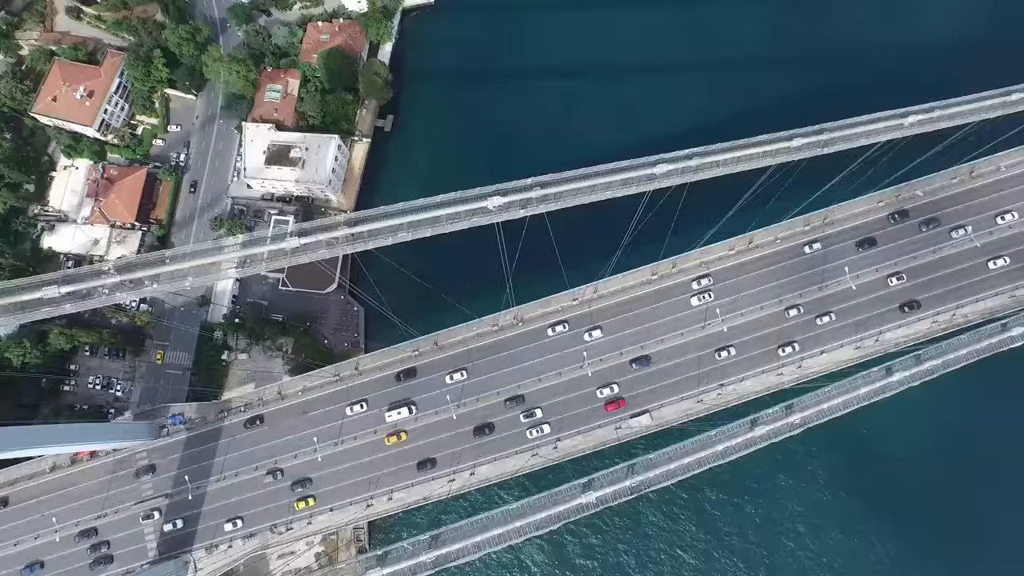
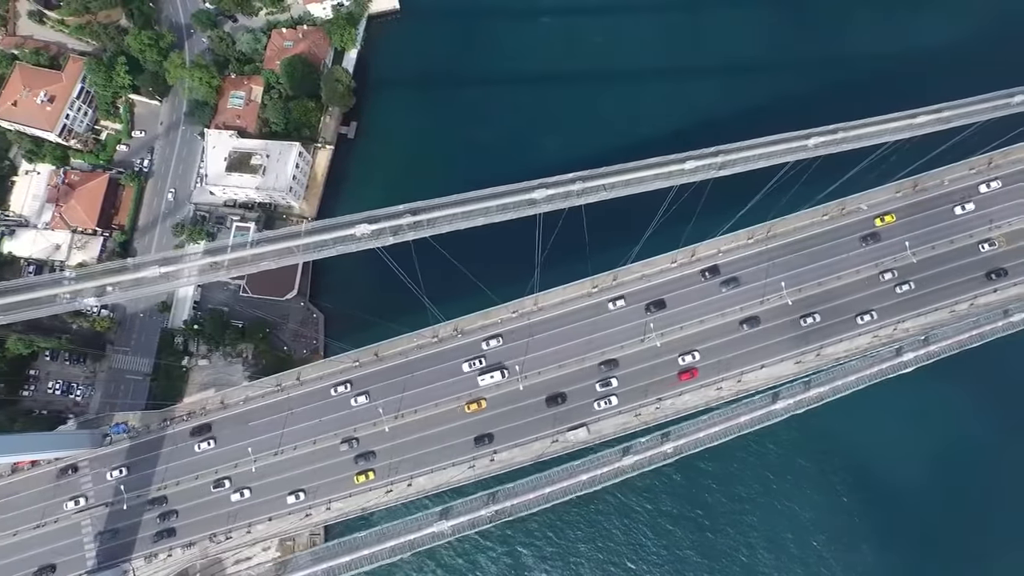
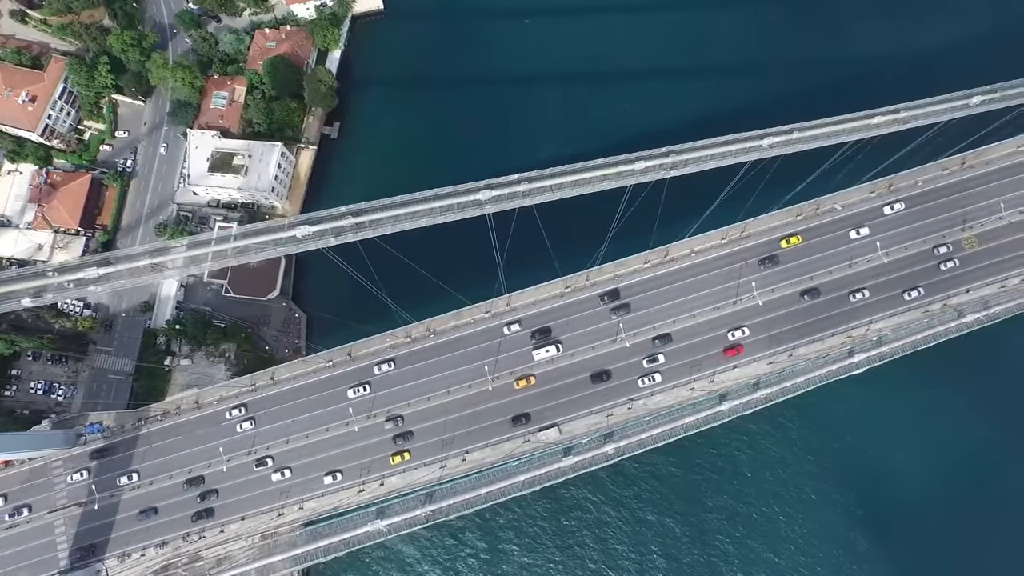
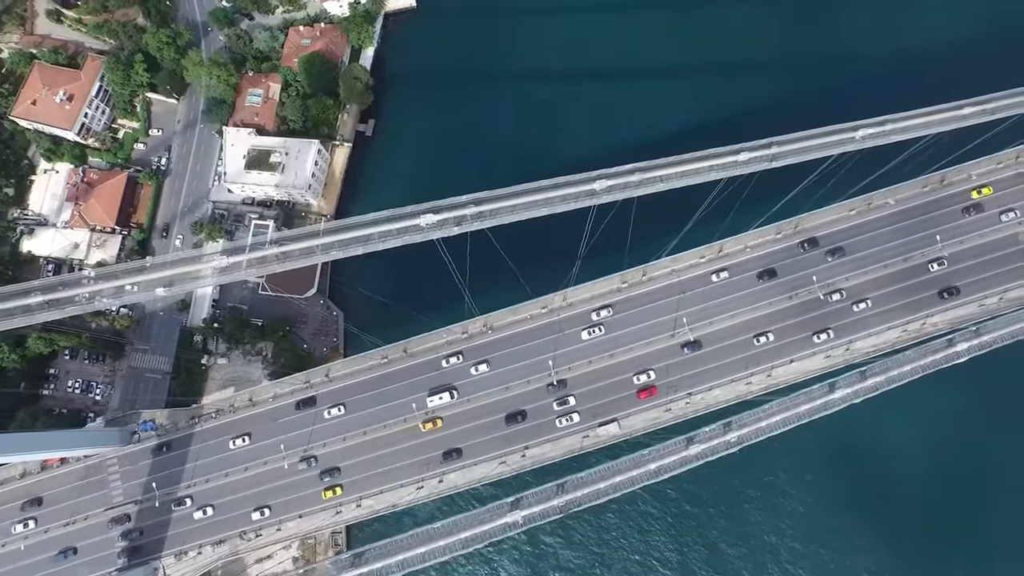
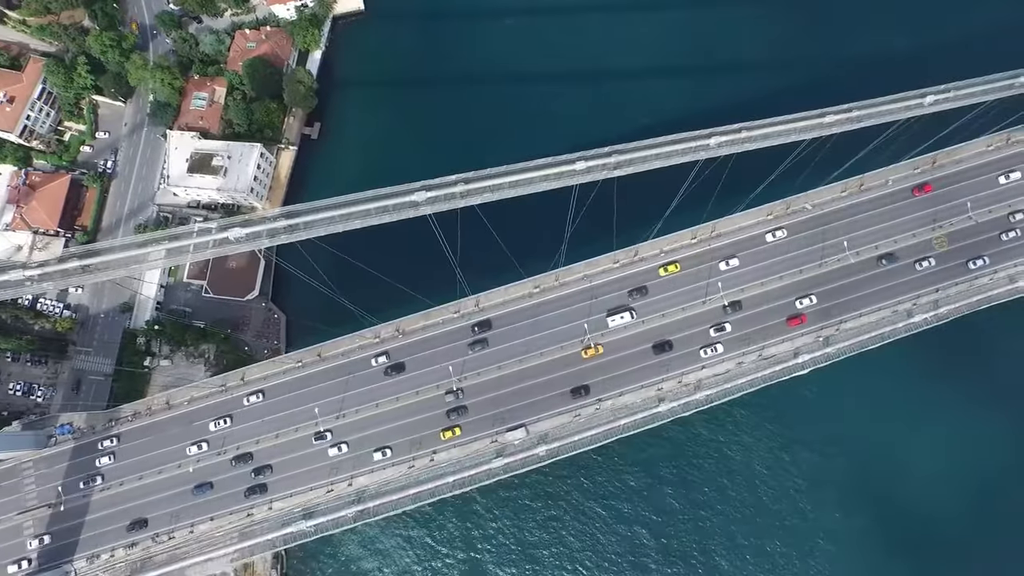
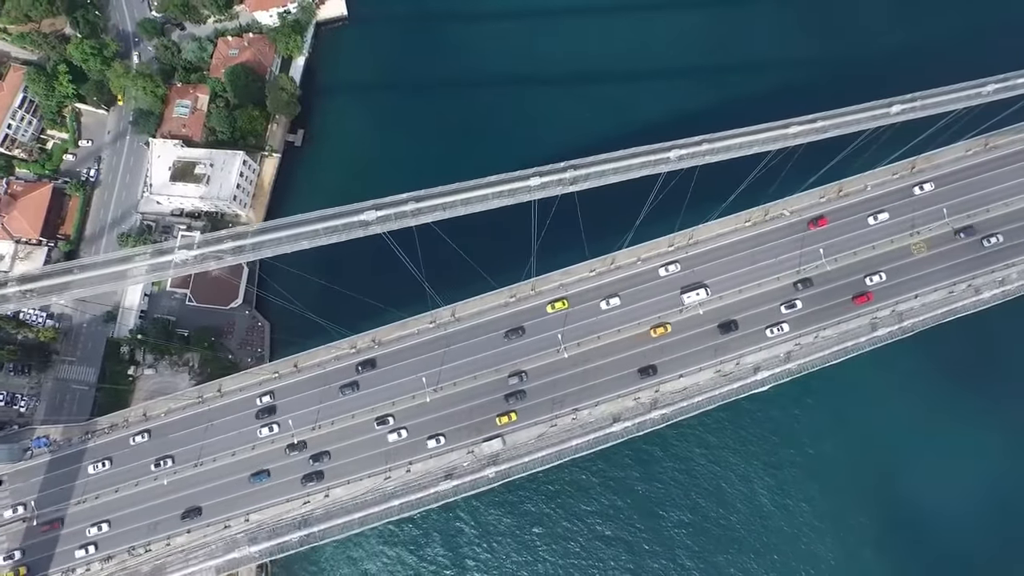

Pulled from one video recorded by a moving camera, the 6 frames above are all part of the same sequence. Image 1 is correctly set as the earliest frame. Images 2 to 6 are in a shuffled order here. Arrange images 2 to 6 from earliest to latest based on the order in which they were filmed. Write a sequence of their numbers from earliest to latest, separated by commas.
4, 2, 3, 5, 6
